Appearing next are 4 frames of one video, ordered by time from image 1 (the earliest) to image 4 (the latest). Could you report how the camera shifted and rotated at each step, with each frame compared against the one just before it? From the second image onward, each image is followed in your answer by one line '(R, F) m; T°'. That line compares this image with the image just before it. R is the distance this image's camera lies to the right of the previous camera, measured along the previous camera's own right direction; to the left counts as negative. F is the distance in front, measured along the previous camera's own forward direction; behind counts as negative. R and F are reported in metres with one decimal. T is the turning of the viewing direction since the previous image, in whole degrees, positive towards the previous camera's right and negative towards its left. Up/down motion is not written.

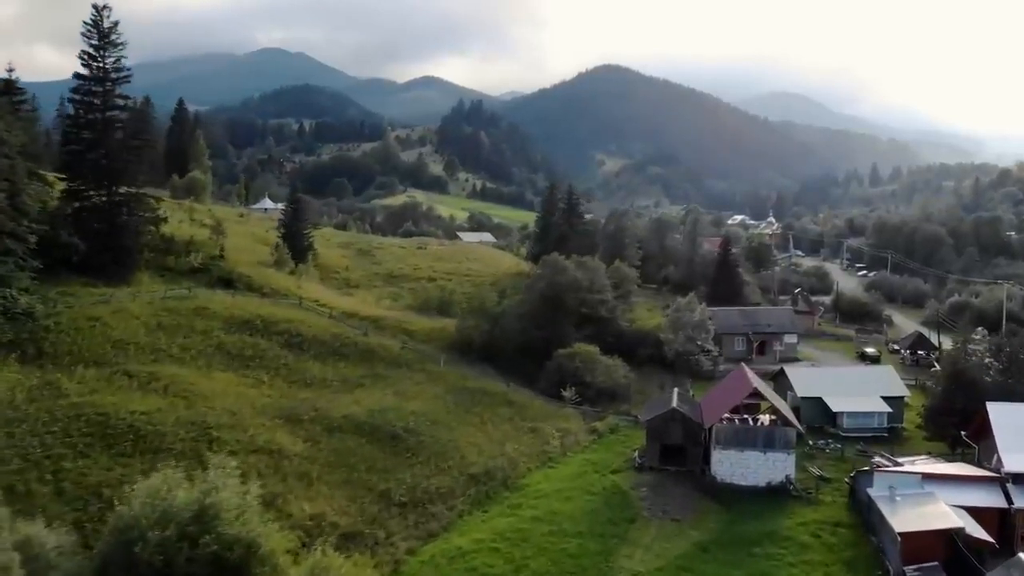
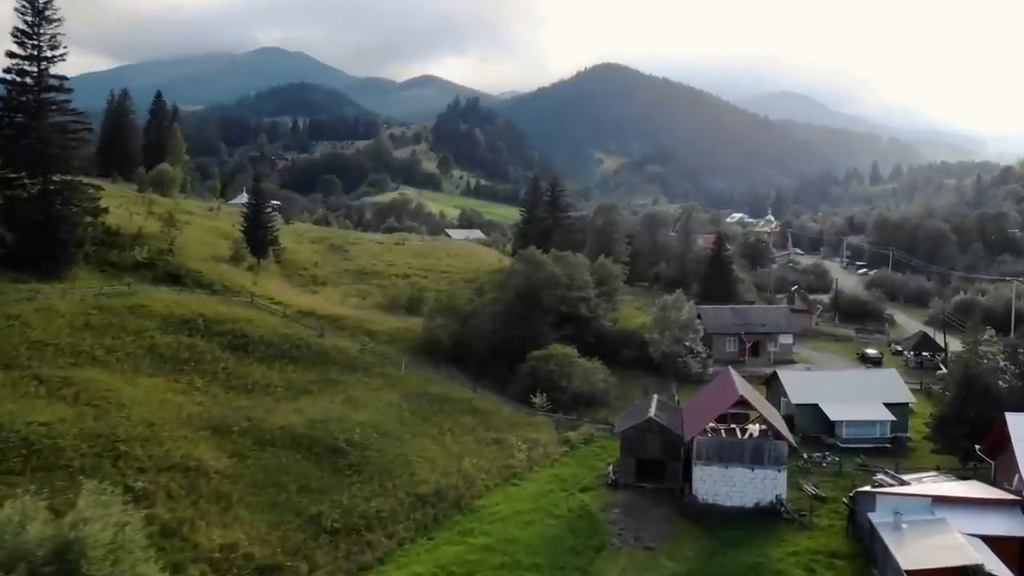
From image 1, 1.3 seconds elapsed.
(+2.2, +5.2) m; 0°
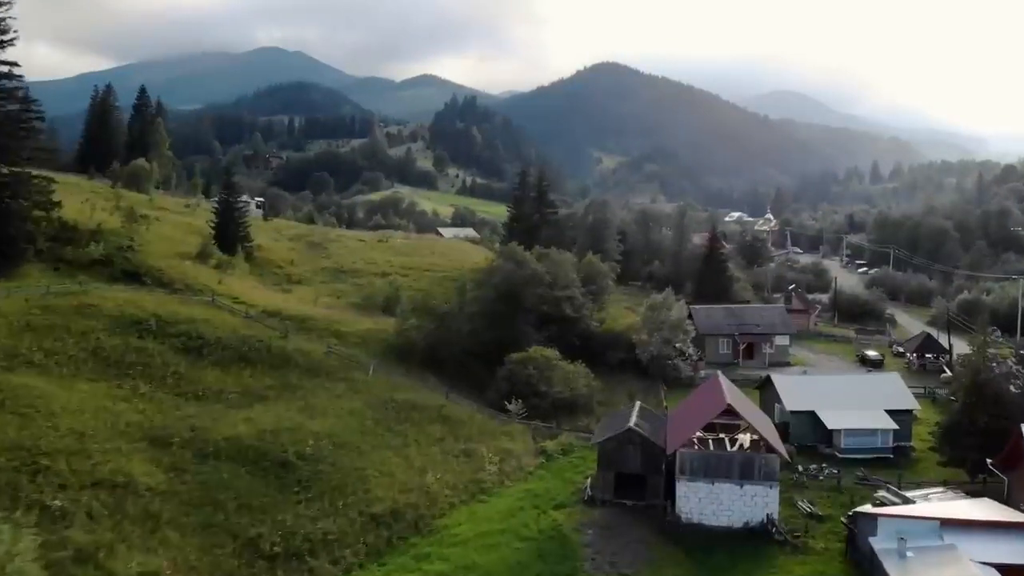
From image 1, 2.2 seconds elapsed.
(+1.5, +3.6) m; 0°
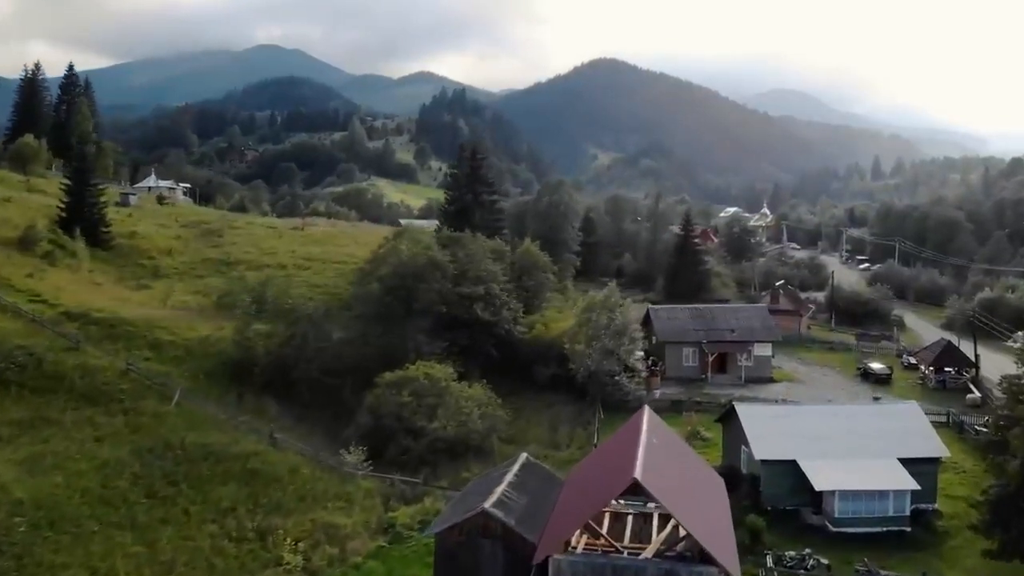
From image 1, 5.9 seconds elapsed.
(+6.1, +14.4) m; 0°
